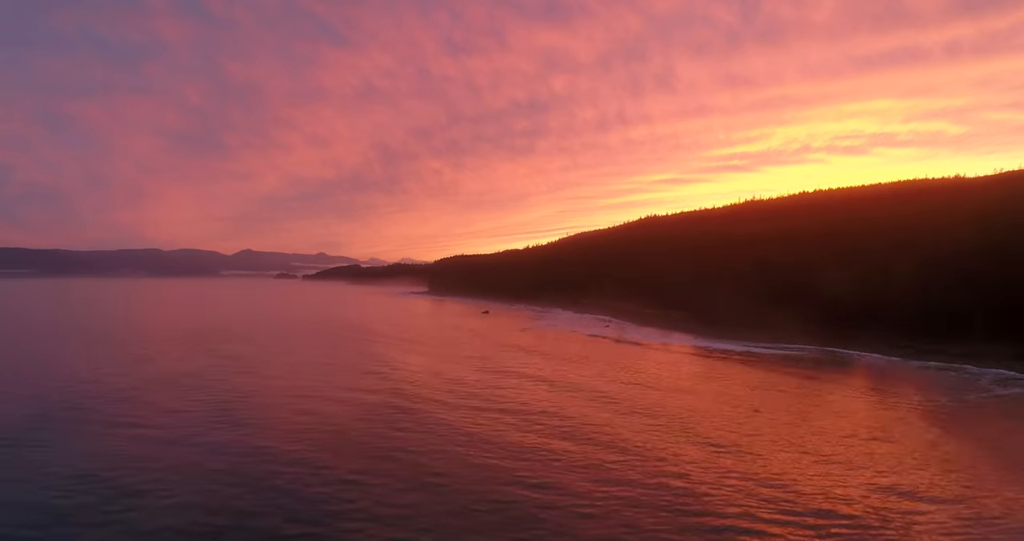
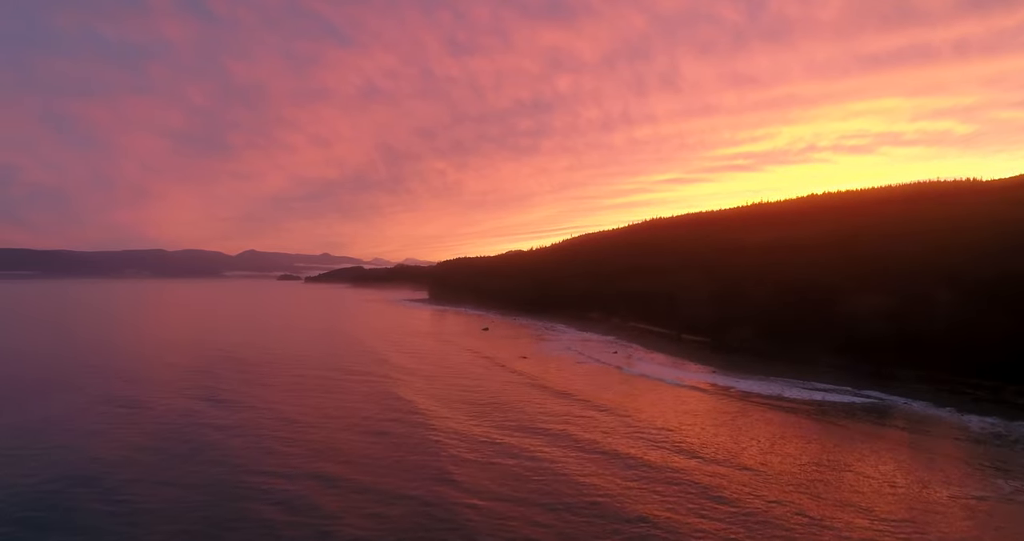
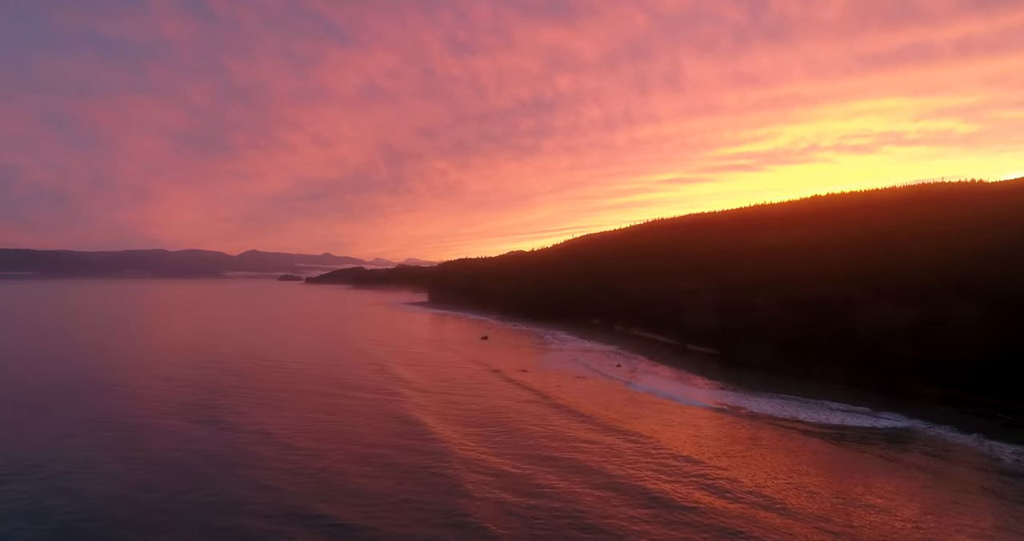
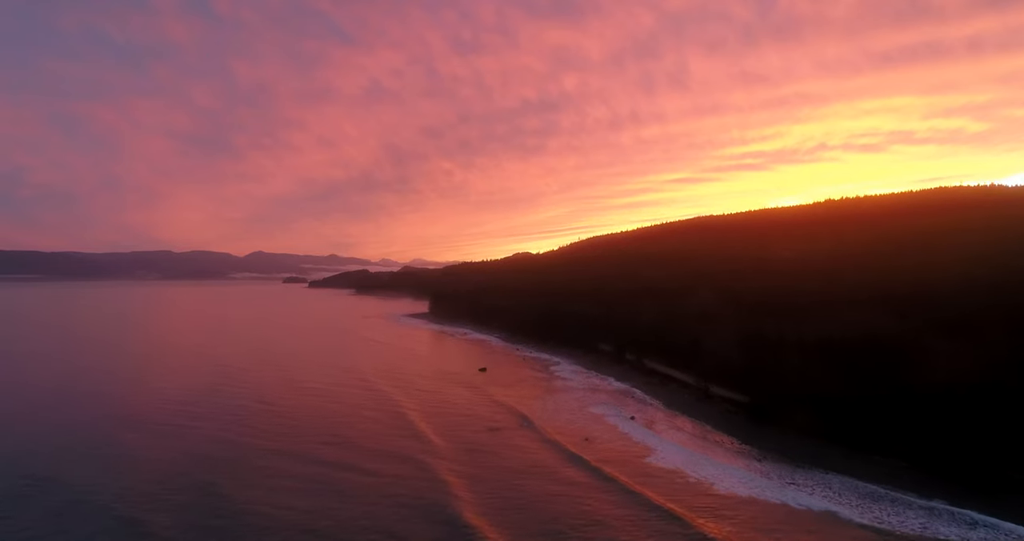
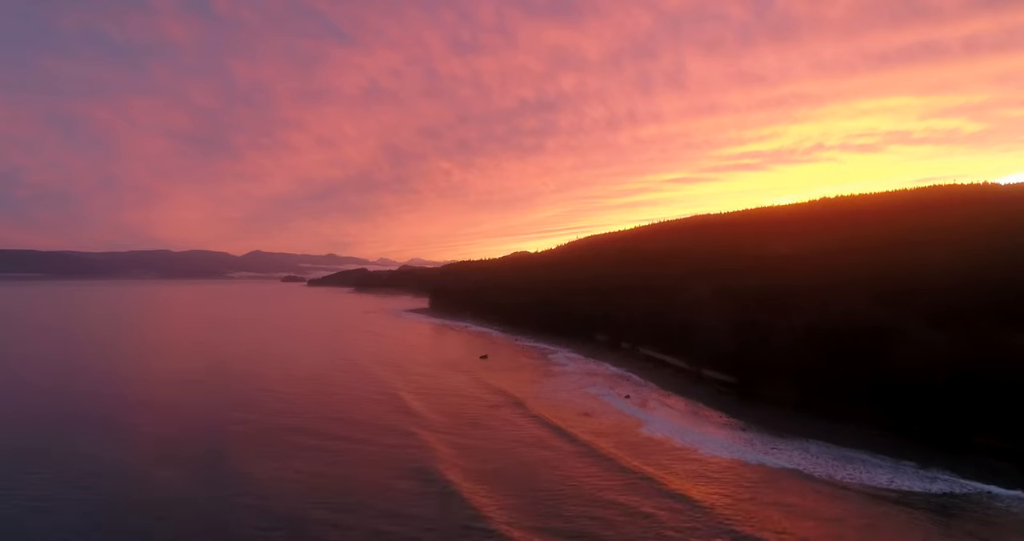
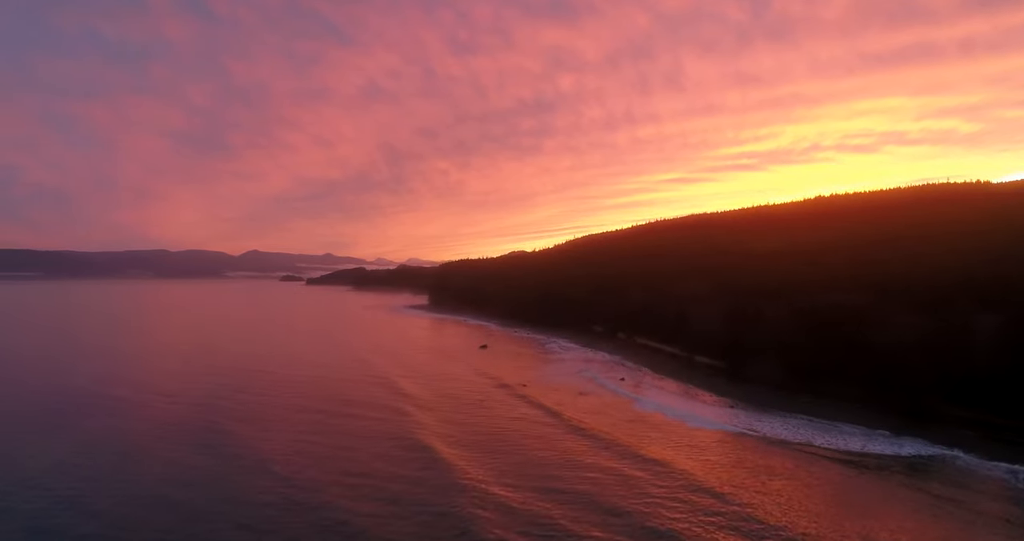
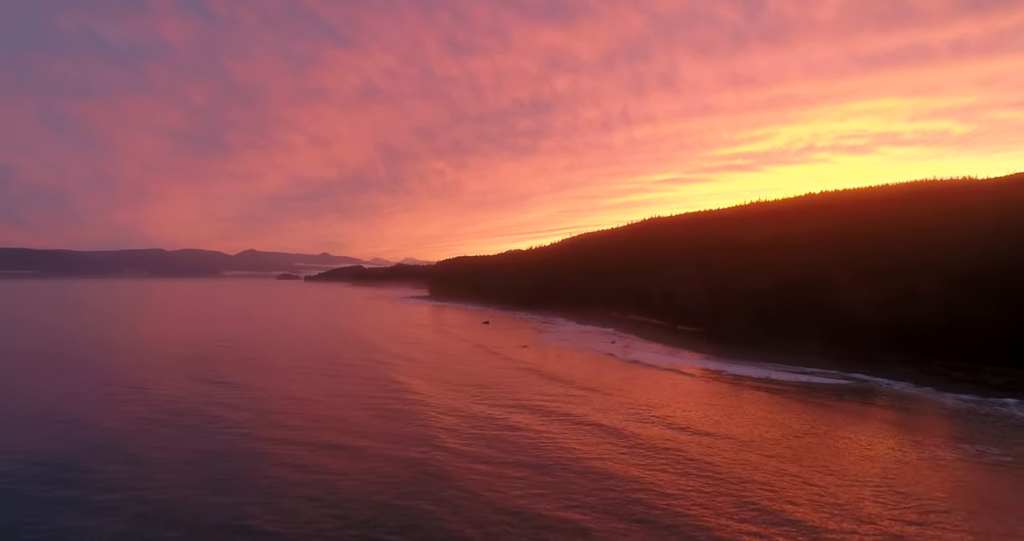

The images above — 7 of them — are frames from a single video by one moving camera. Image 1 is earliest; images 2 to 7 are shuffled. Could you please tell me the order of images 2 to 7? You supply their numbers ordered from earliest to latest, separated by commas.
7, 2, 3, 6, 5, 4
